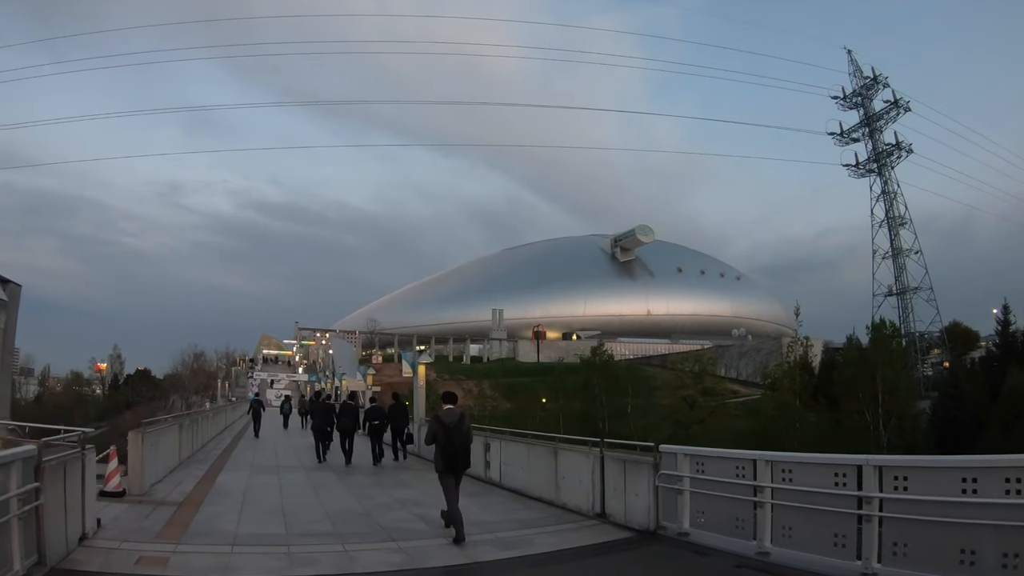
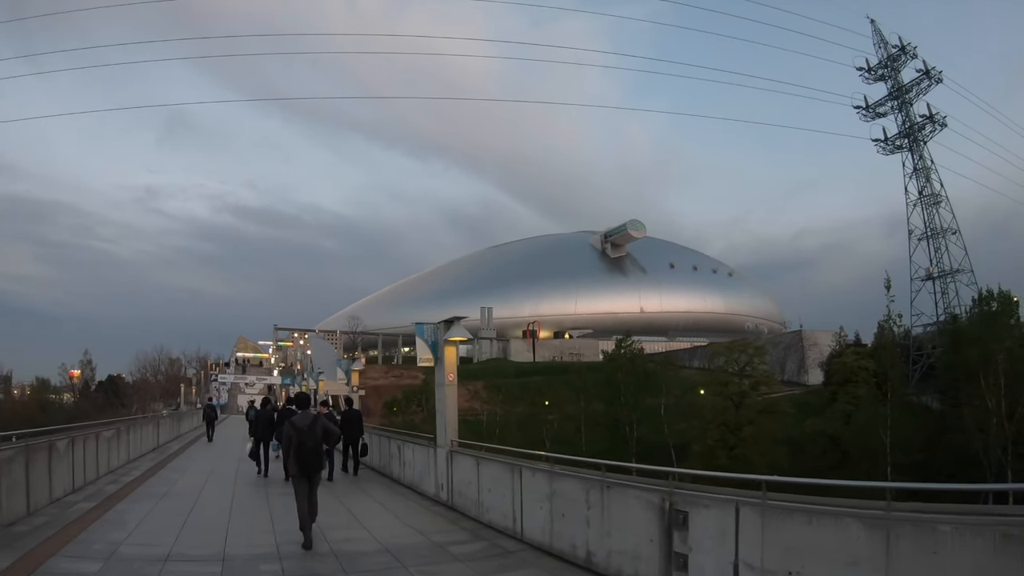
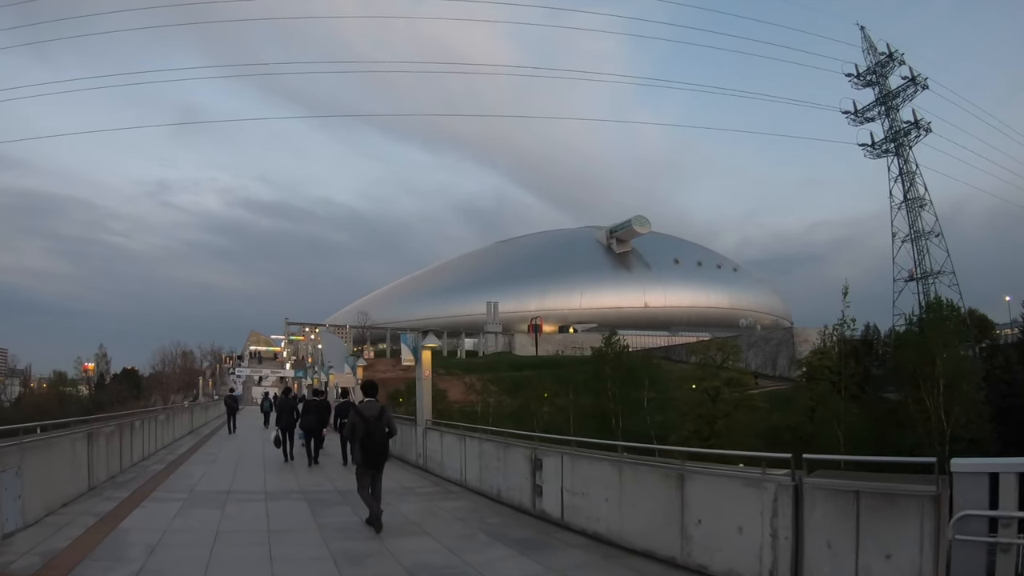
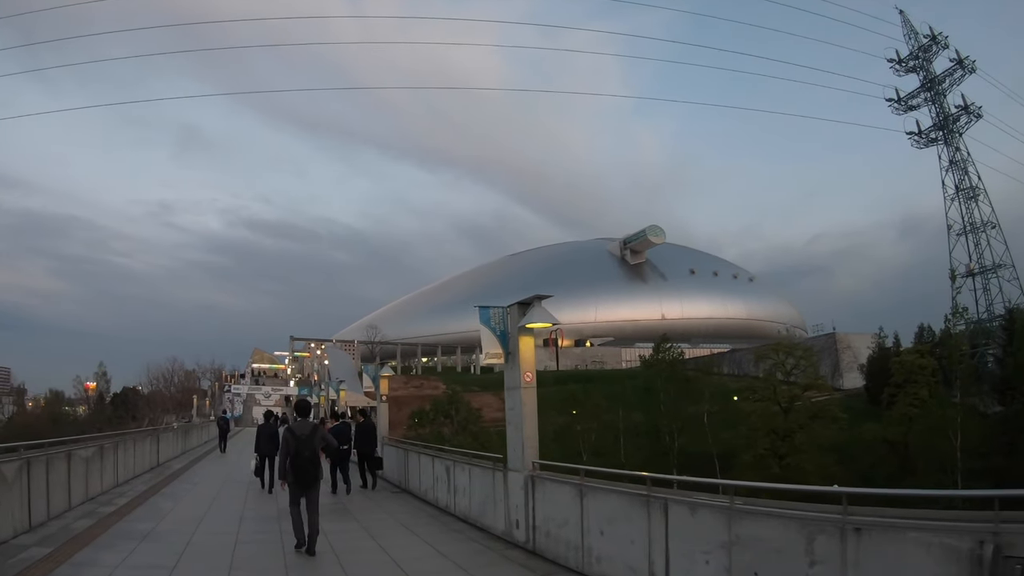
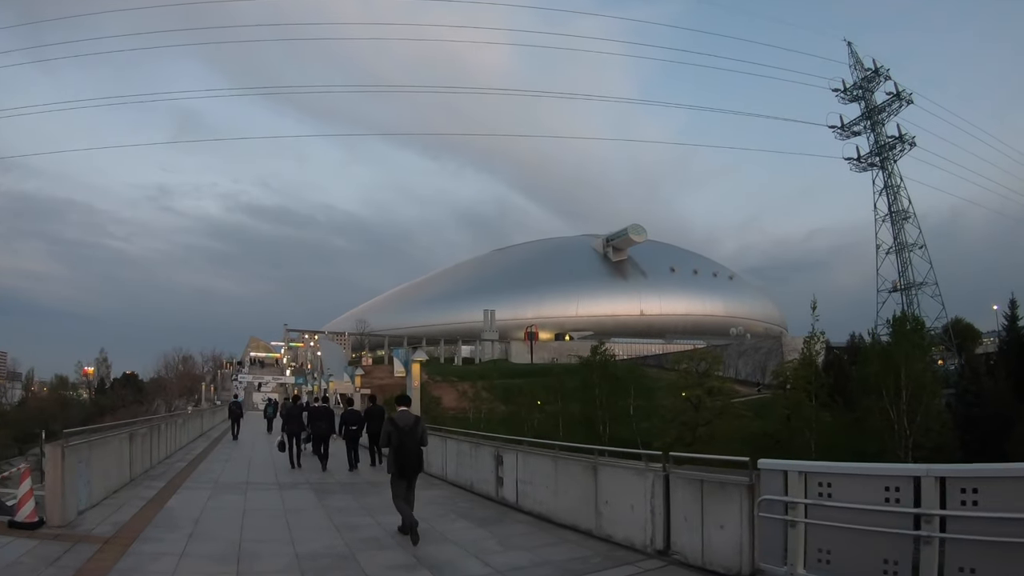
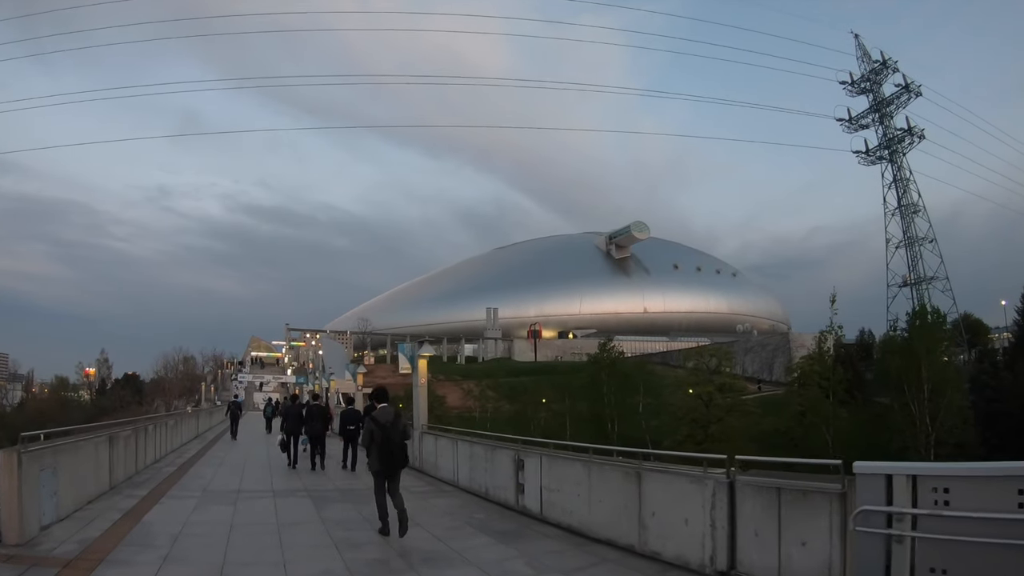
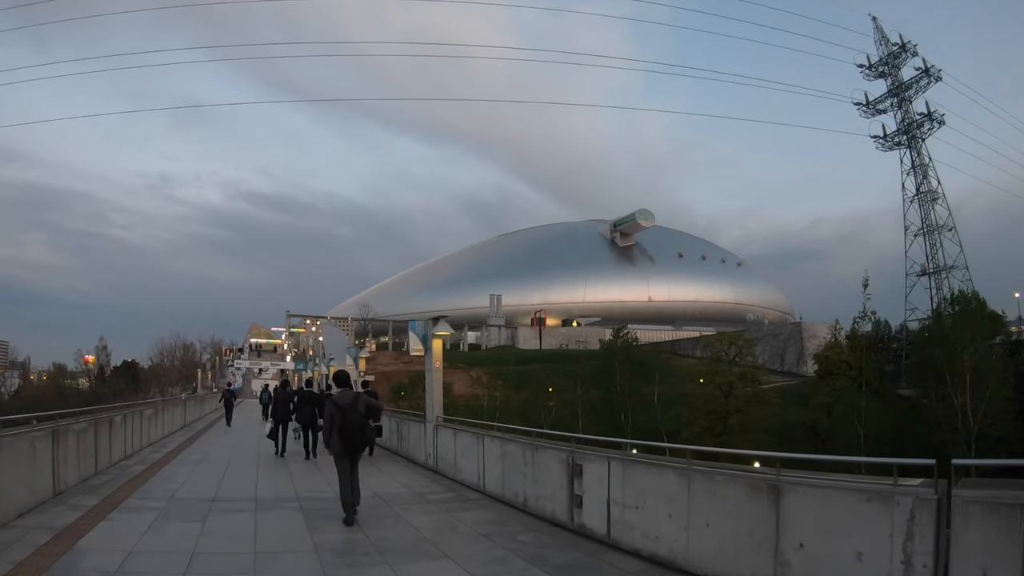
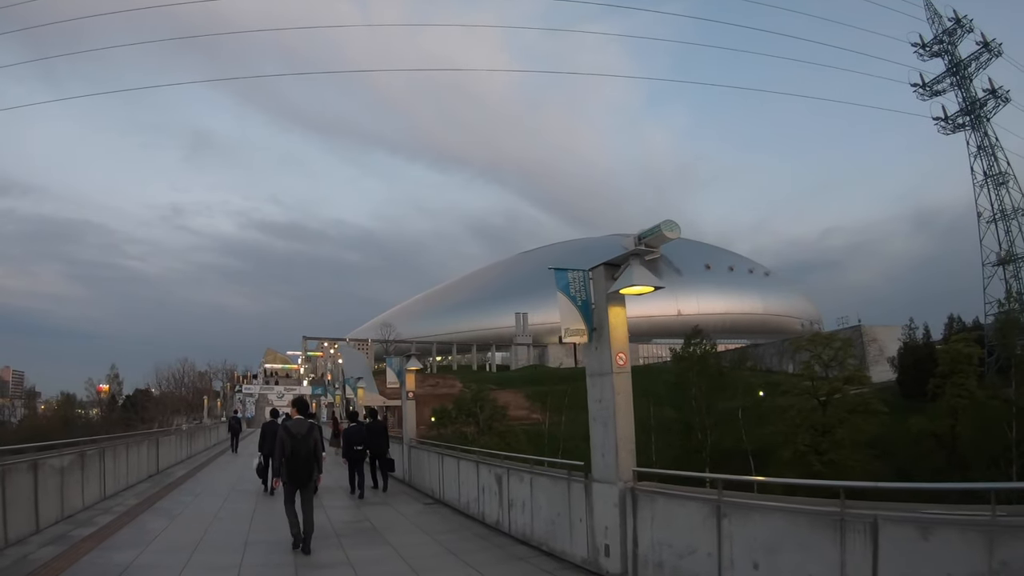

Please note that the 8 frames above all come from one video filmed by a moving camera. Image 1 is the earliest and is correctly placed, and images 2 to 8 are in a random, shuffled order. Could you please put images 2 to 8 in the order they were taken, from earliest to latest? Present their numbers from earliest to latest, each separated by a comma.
5, 6, 3, 7, 2, 4, 8
